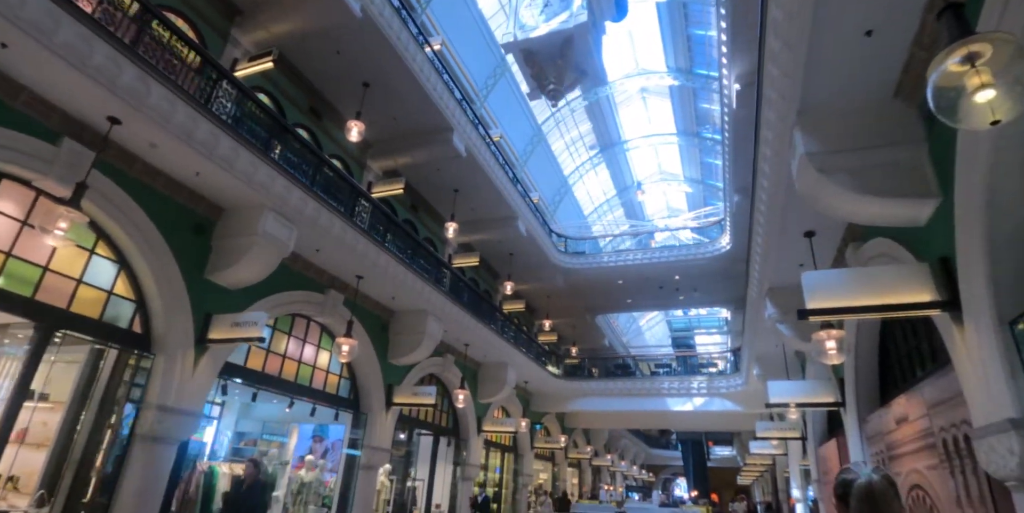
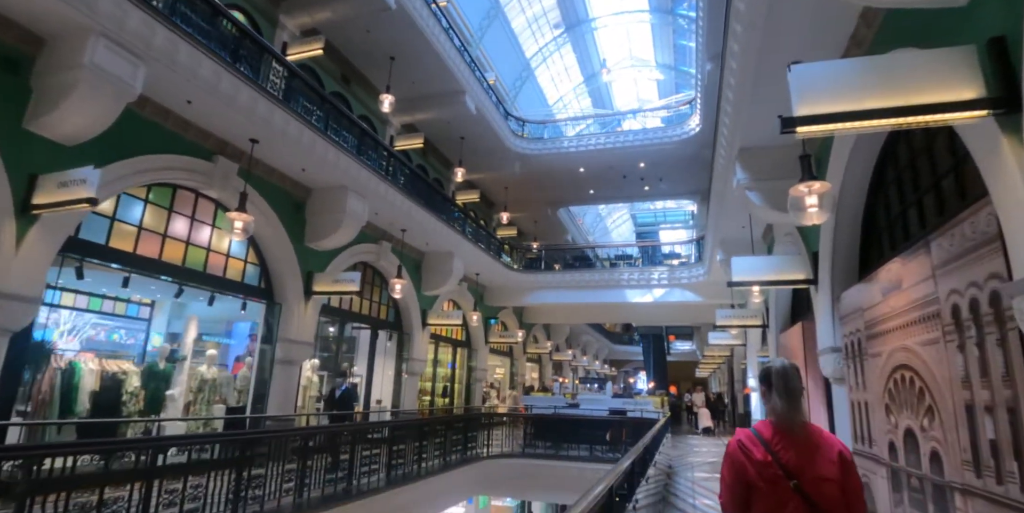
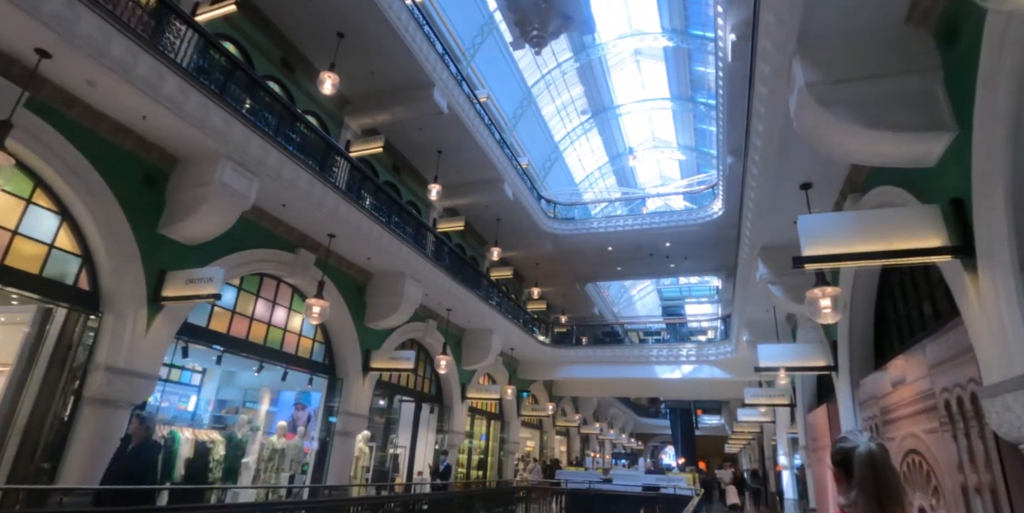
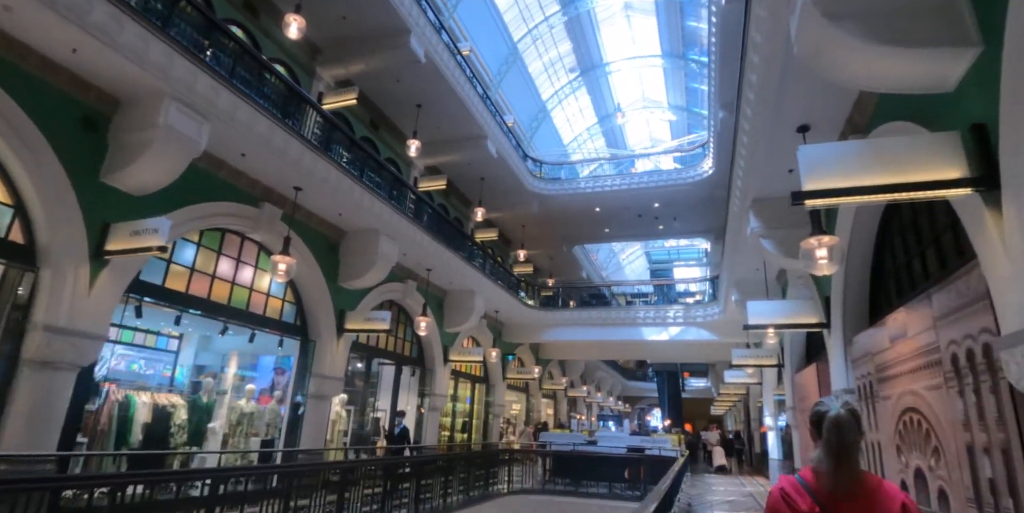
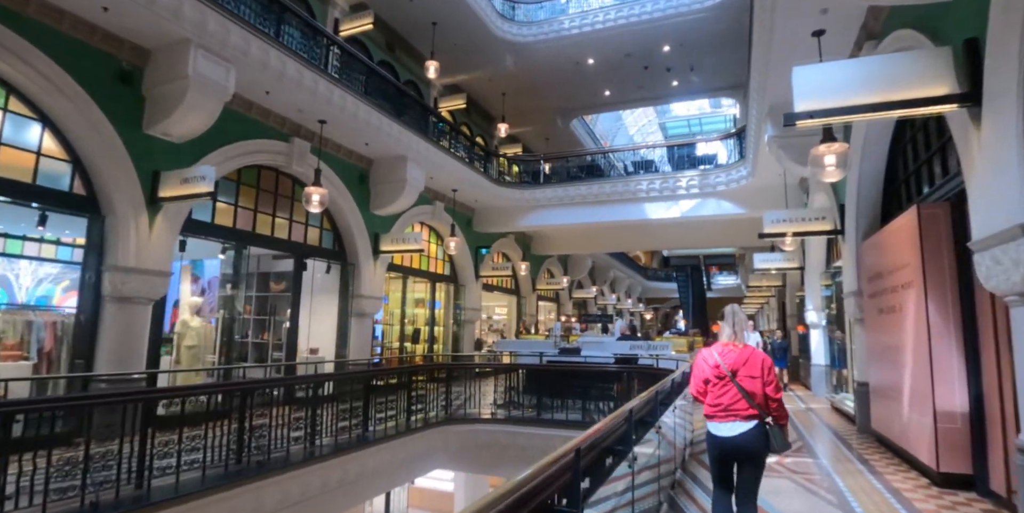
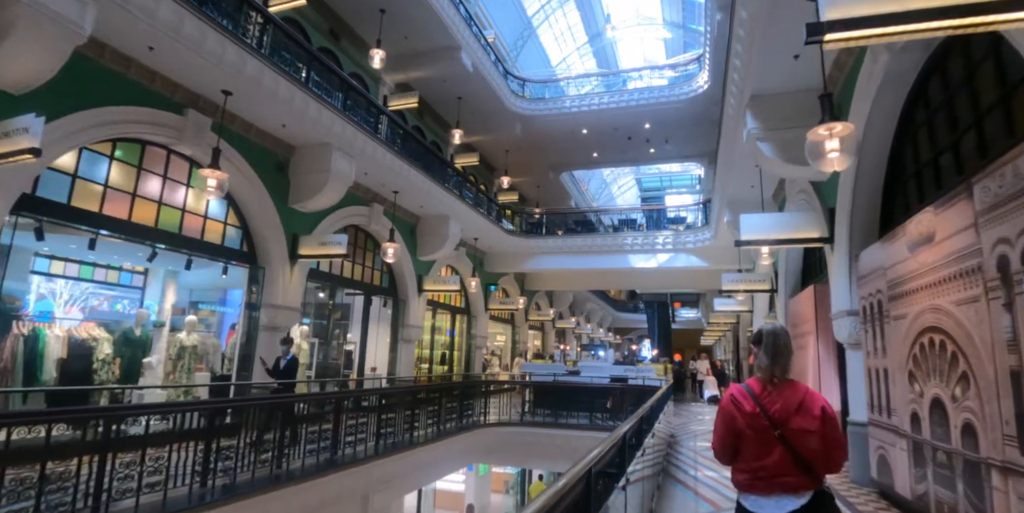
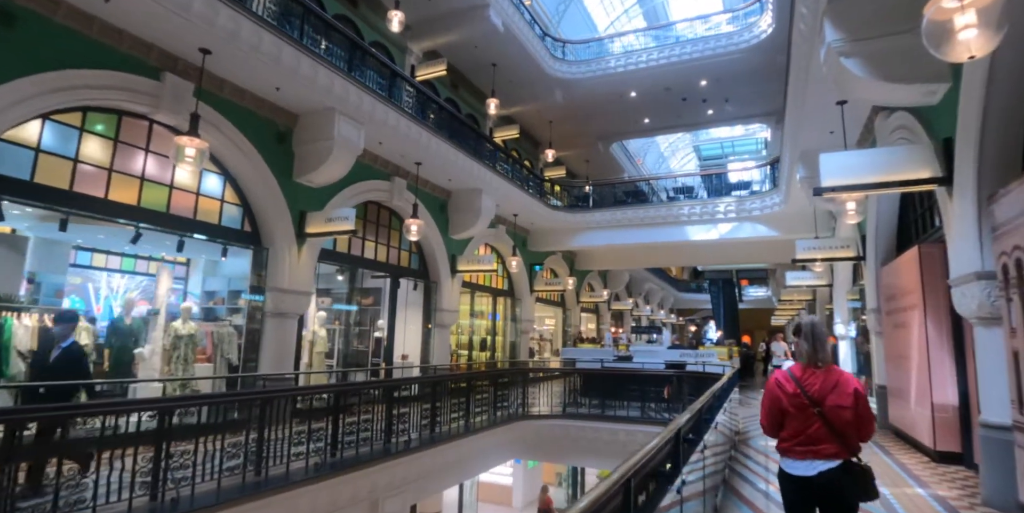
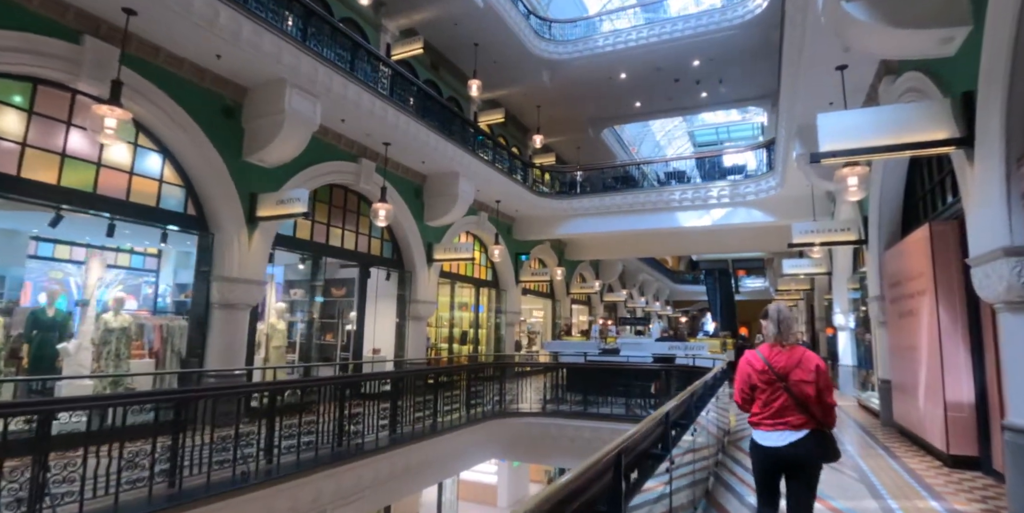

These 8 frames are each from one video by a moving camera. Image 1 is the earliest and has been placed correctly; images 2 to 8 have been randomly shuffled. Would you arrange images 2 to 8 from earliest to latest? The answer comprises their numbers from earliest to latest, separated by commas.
3, 4, 2, 6, 7, 8, 5
